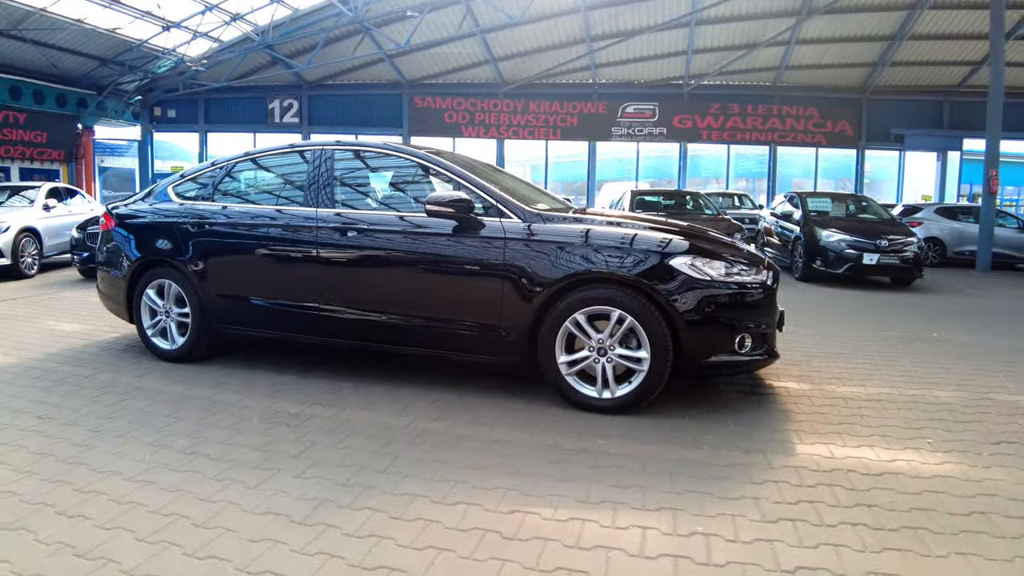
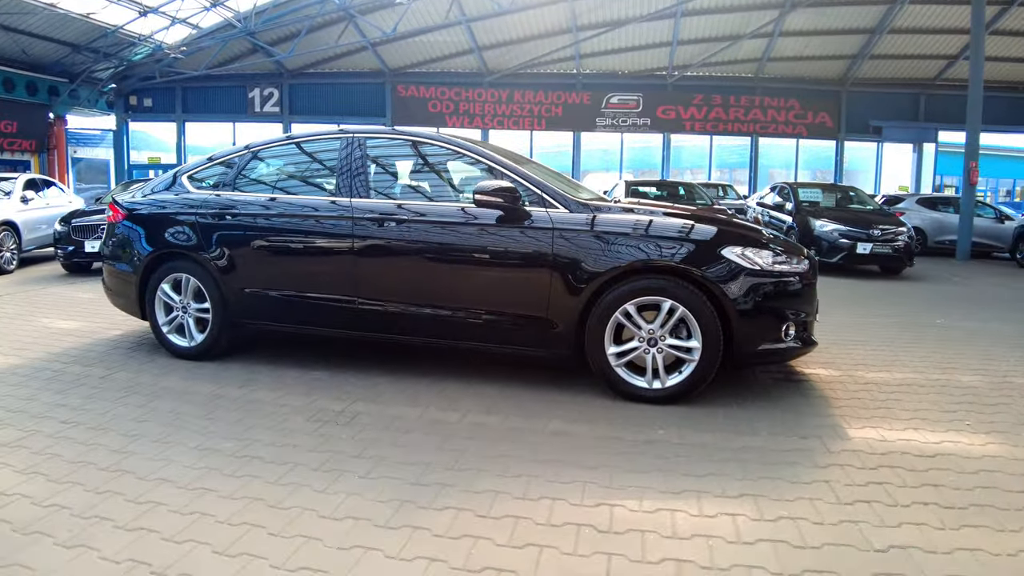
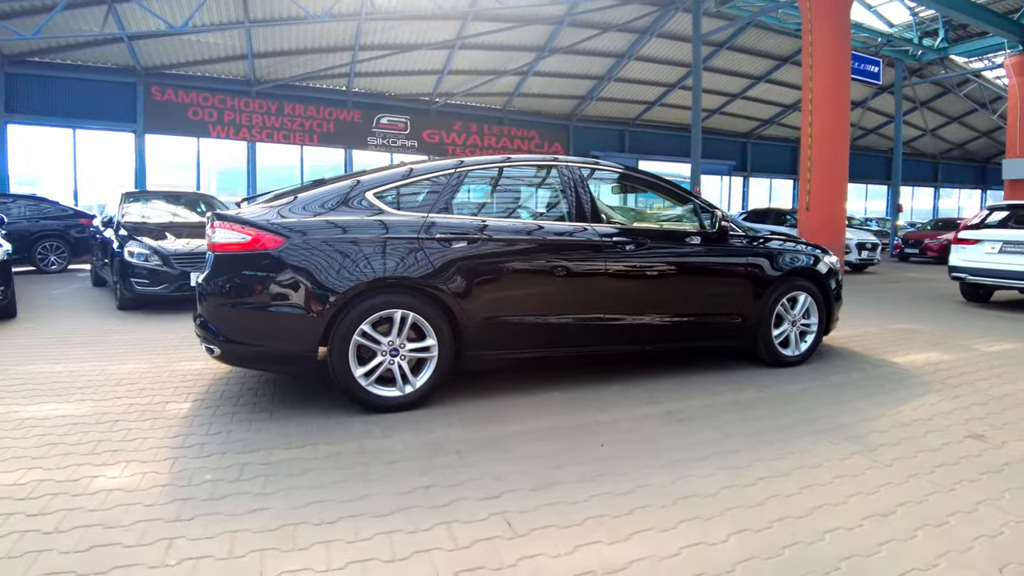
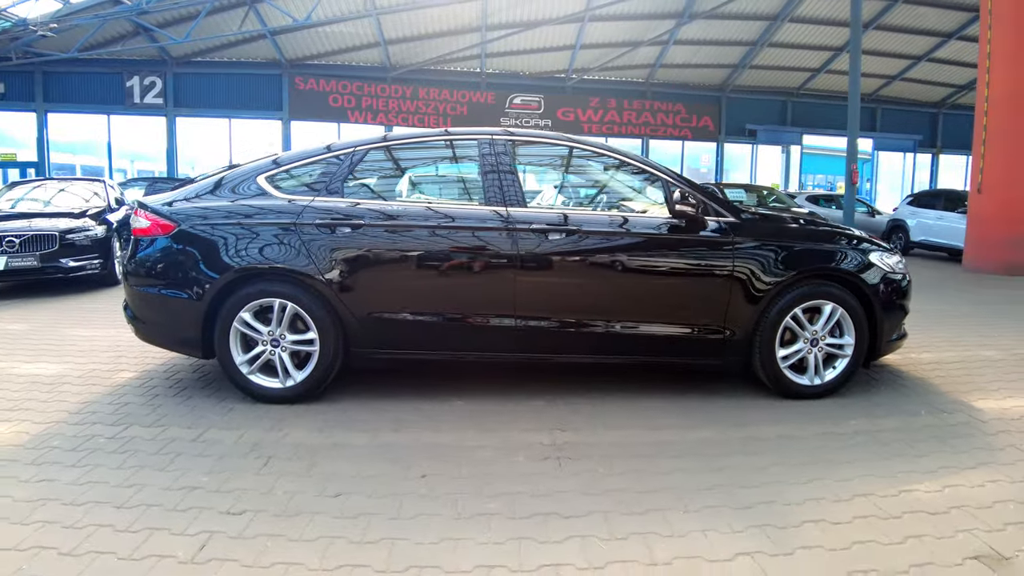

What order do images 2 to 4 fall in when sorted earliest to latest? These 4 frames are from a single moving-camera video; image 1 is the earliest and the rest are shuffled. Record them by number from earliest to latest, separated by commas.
2, 4, 3
